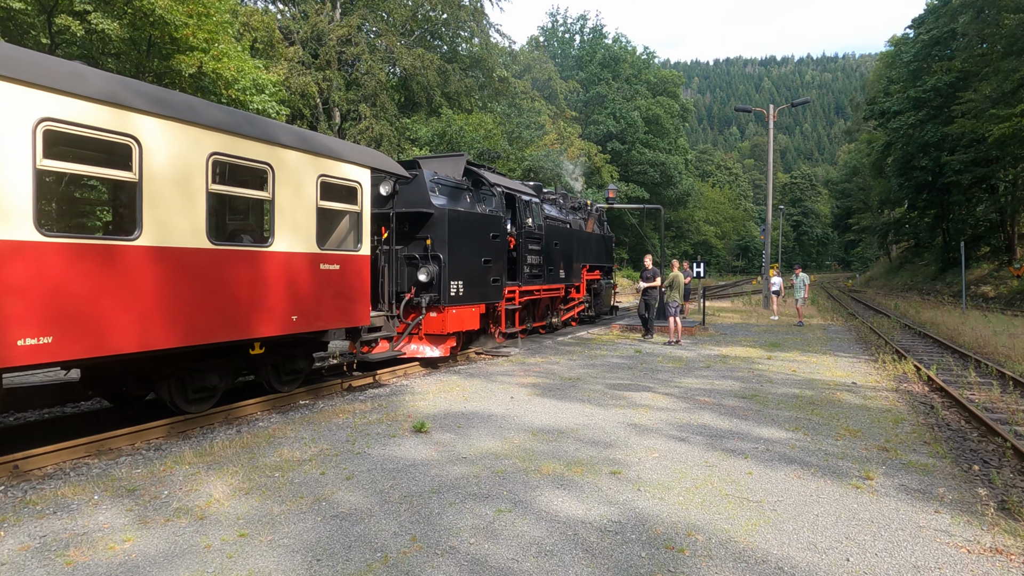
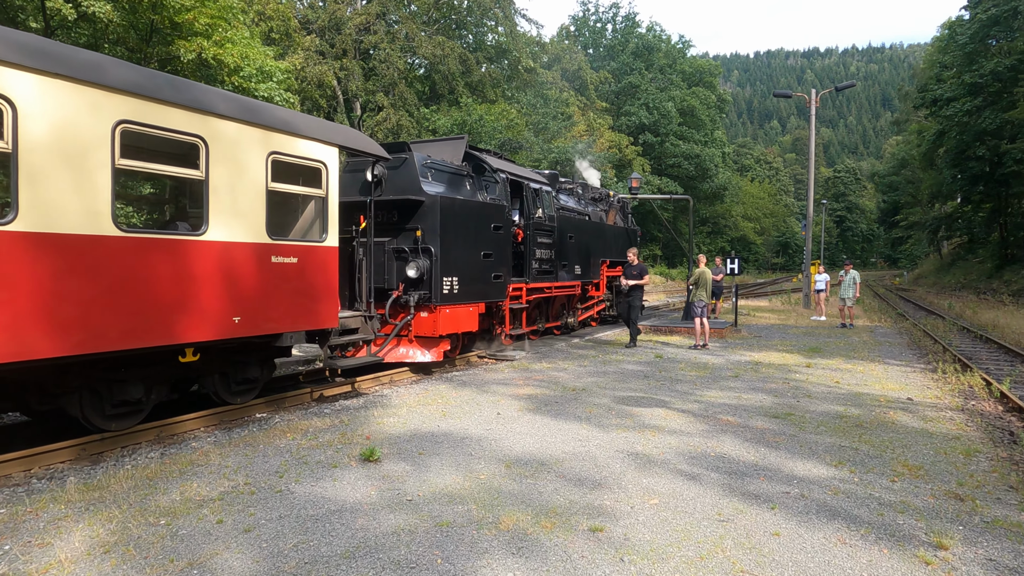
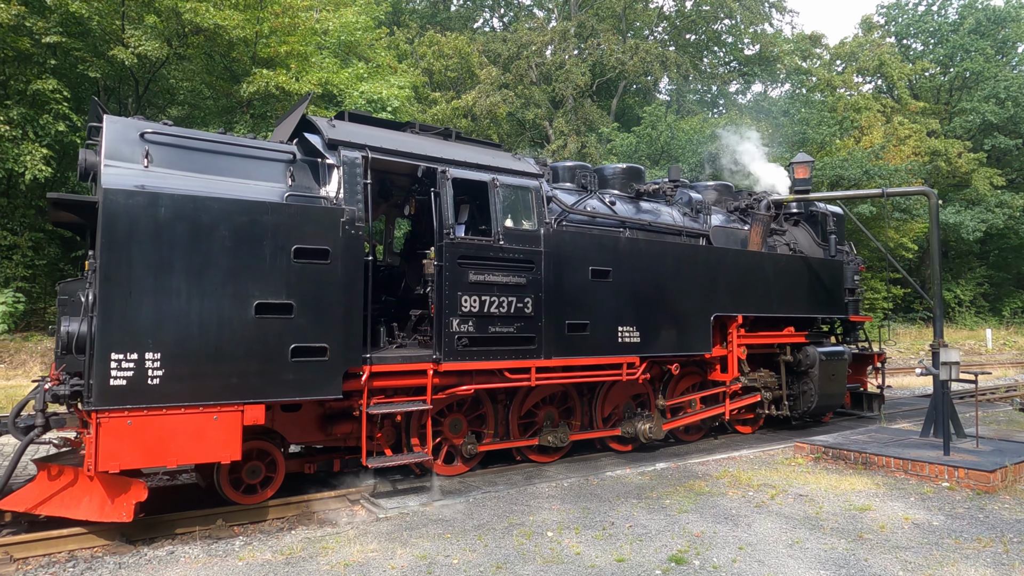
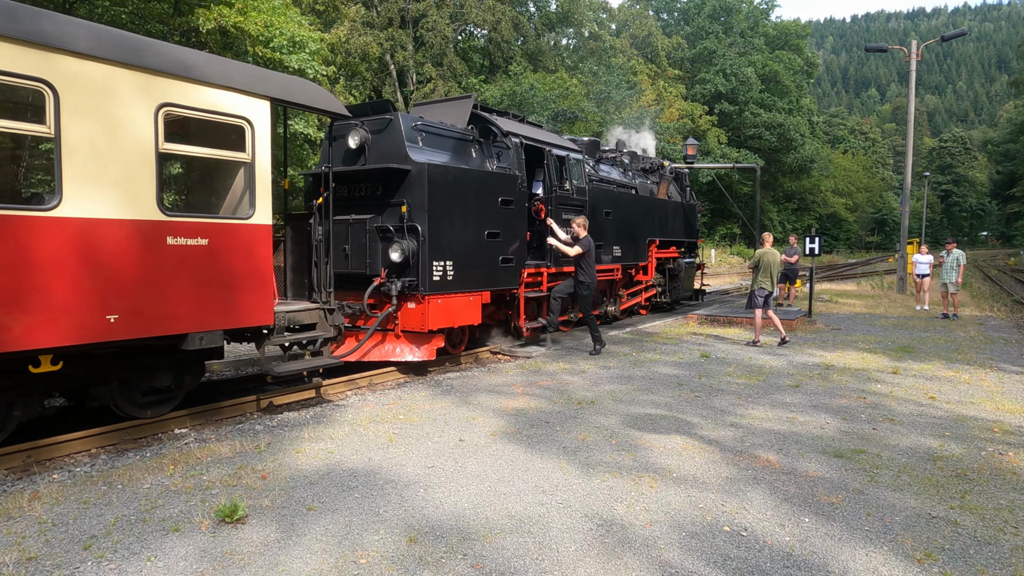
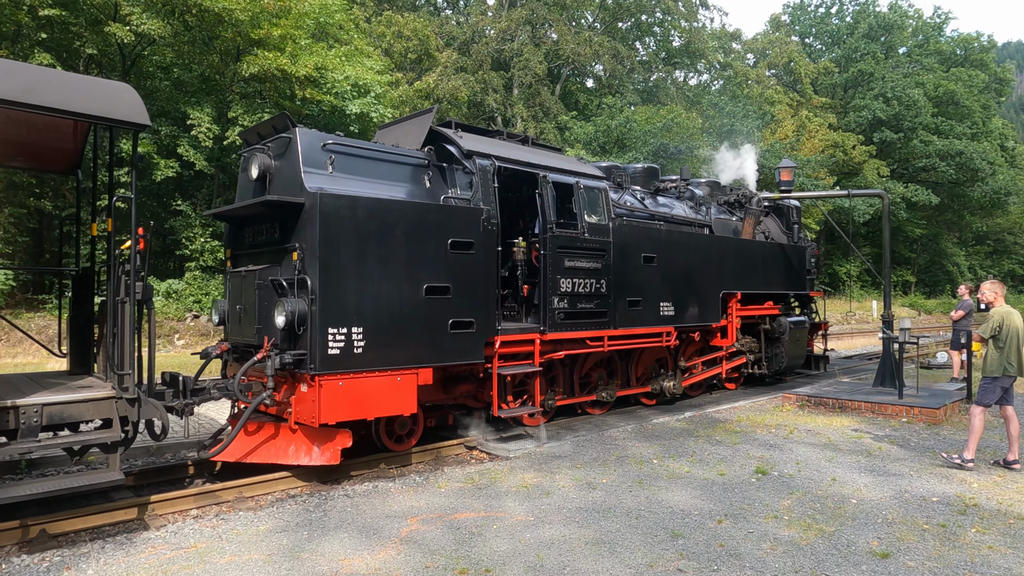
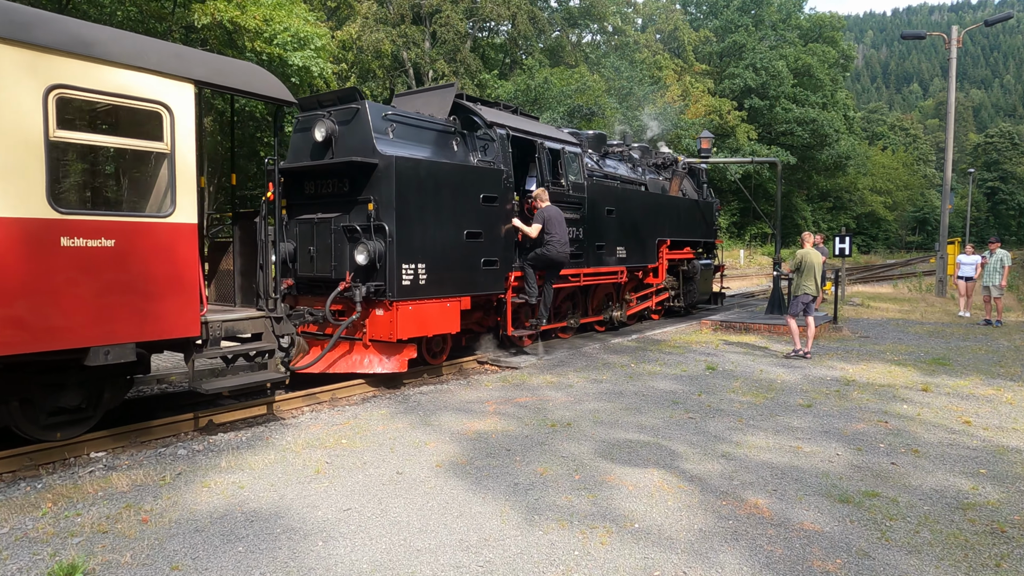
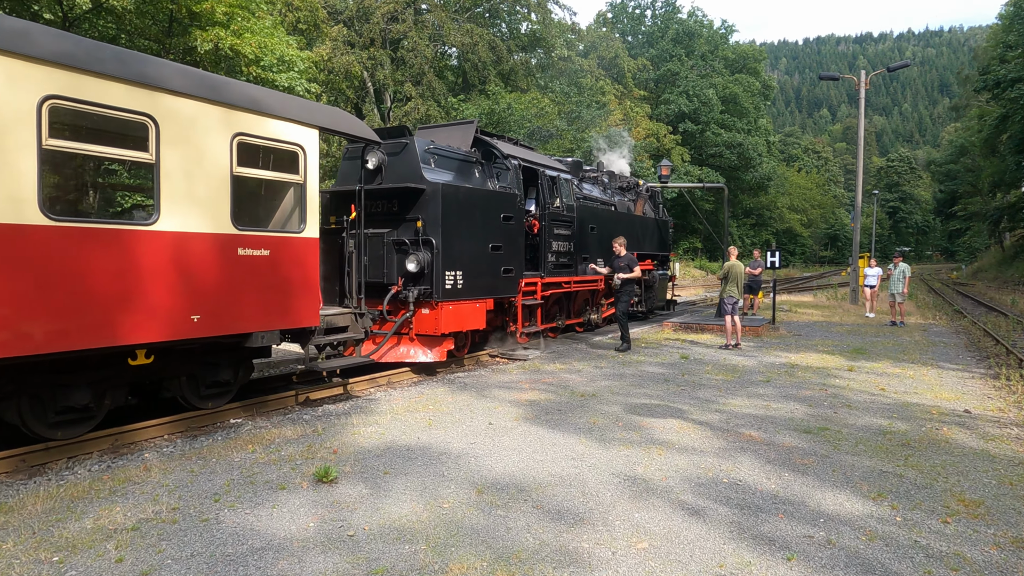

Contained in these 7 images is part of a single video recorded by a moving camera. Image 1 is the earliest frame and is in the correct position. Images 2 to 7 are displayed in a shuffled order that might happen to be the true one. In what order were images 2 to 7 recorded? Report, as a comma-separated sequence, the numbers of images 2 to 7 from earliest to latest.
2, 7, 4, 6, 5, 3
